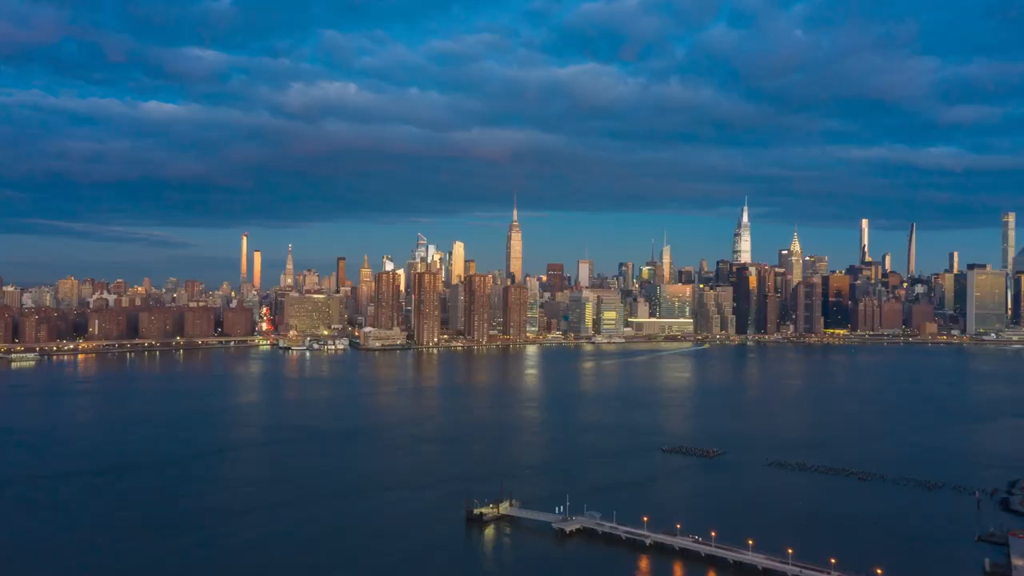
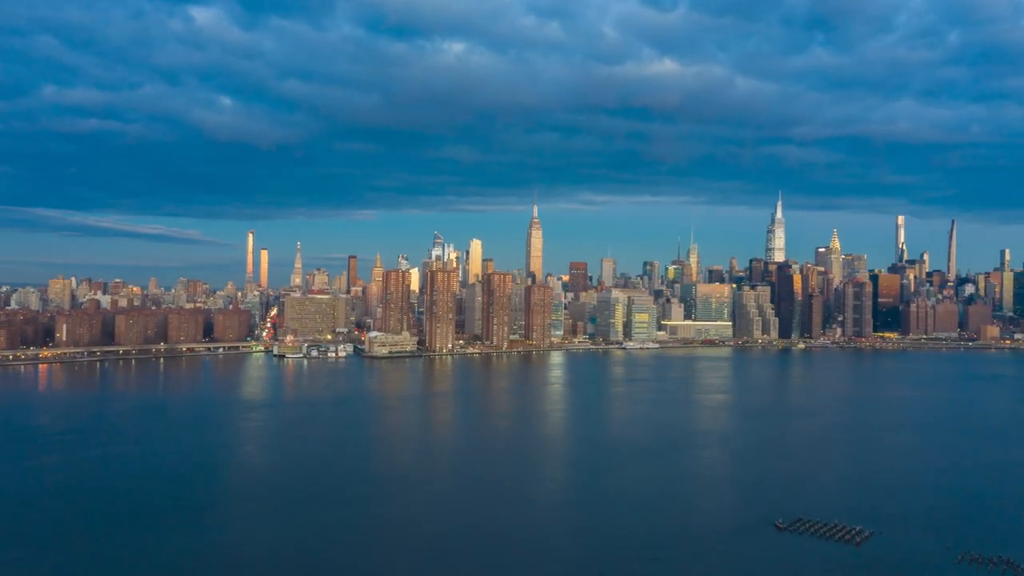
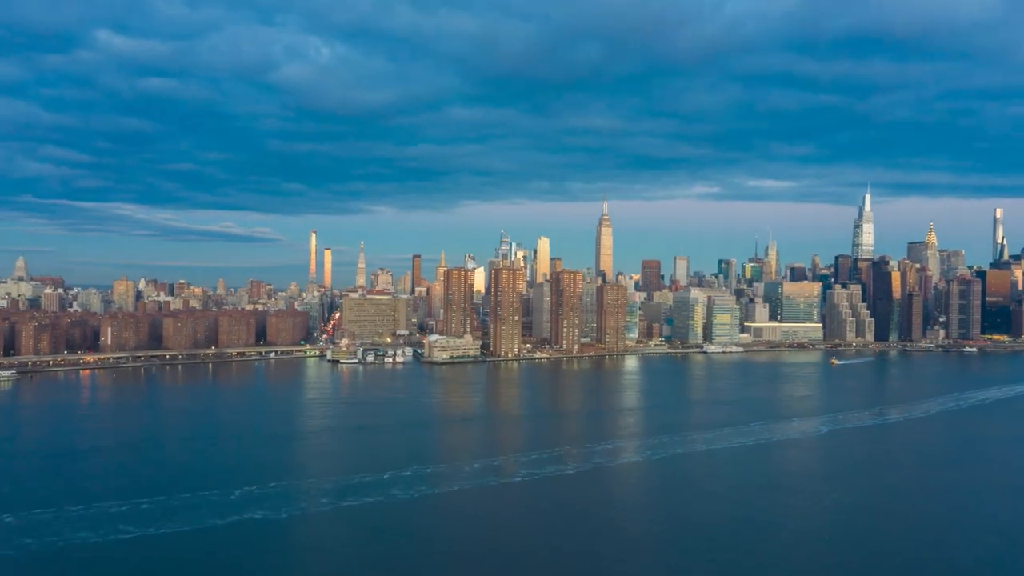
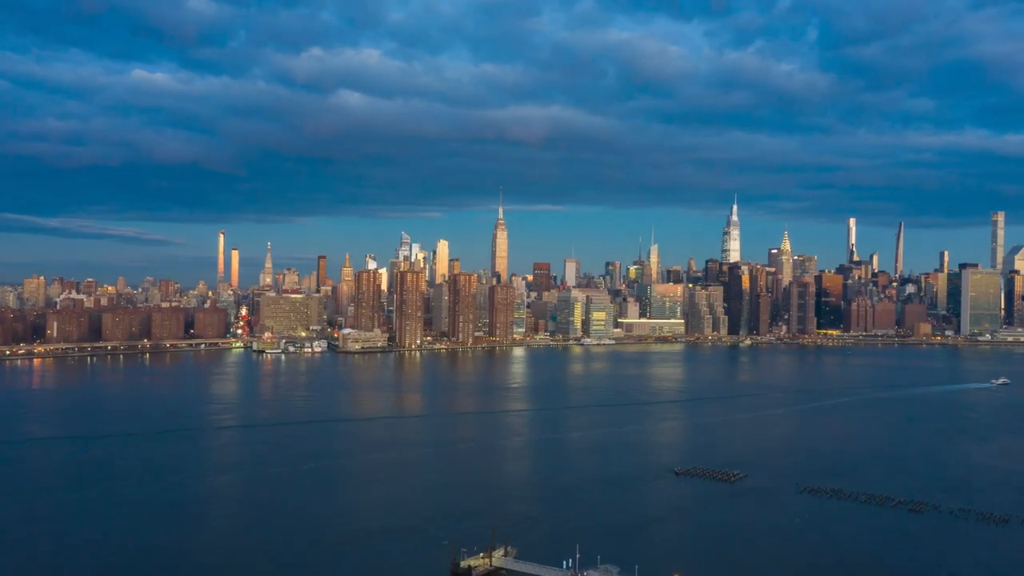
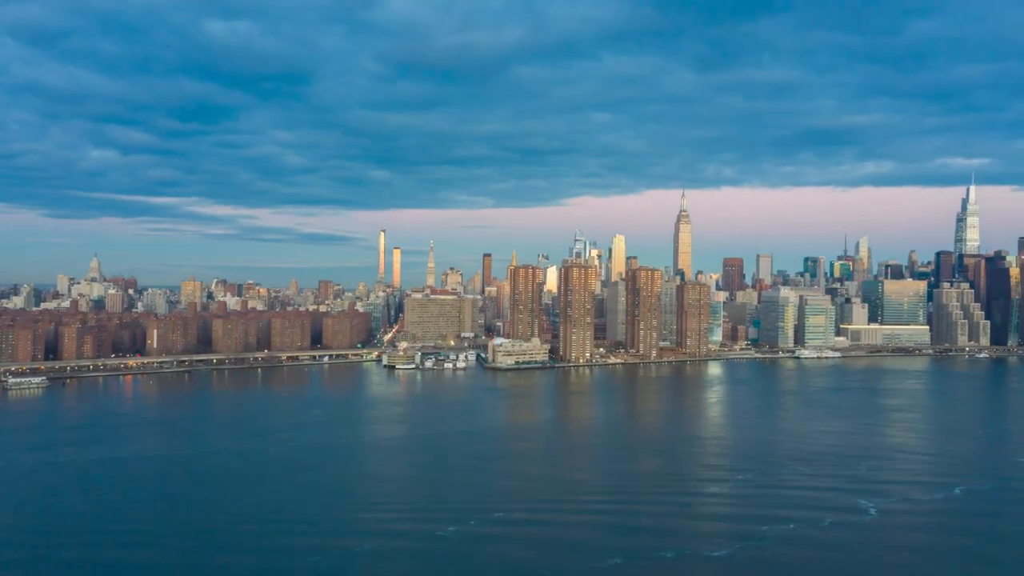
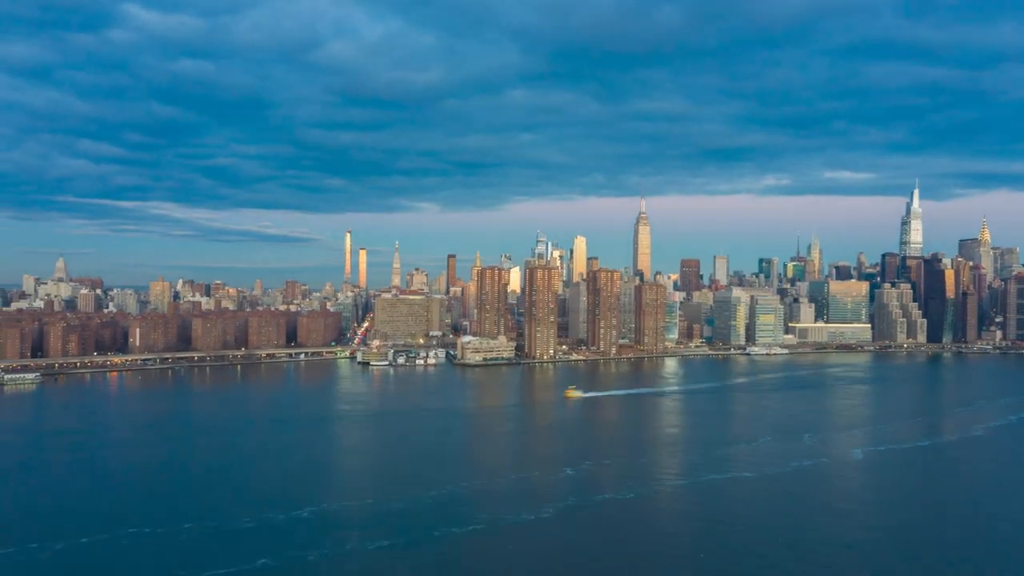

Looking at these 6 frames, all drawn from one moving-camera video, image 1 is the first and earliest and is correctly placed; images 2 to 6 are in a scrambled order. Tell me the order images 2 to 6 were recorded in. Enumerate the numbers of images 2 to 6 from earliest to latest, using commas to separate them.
4, 2, 3, 6, 5
